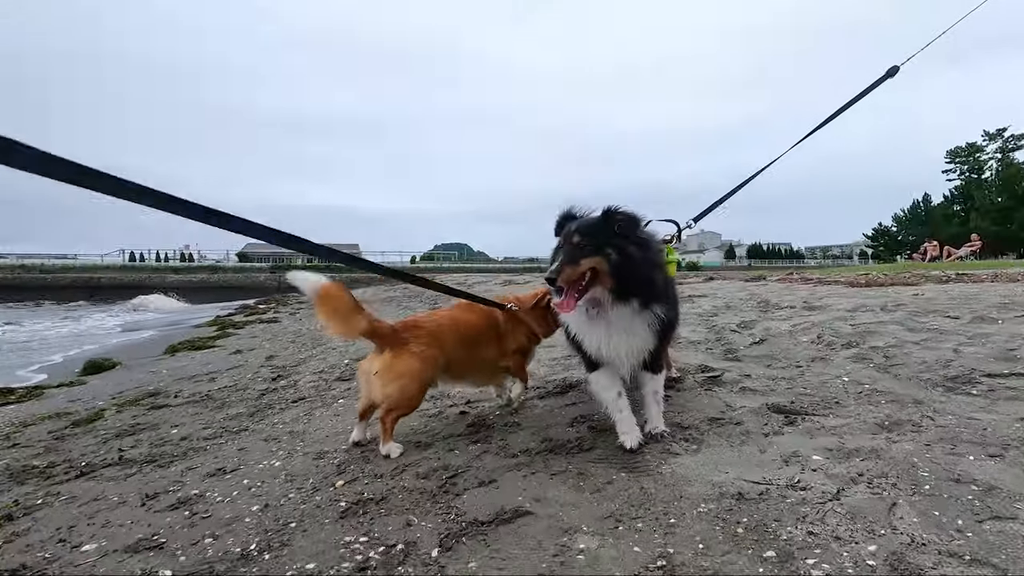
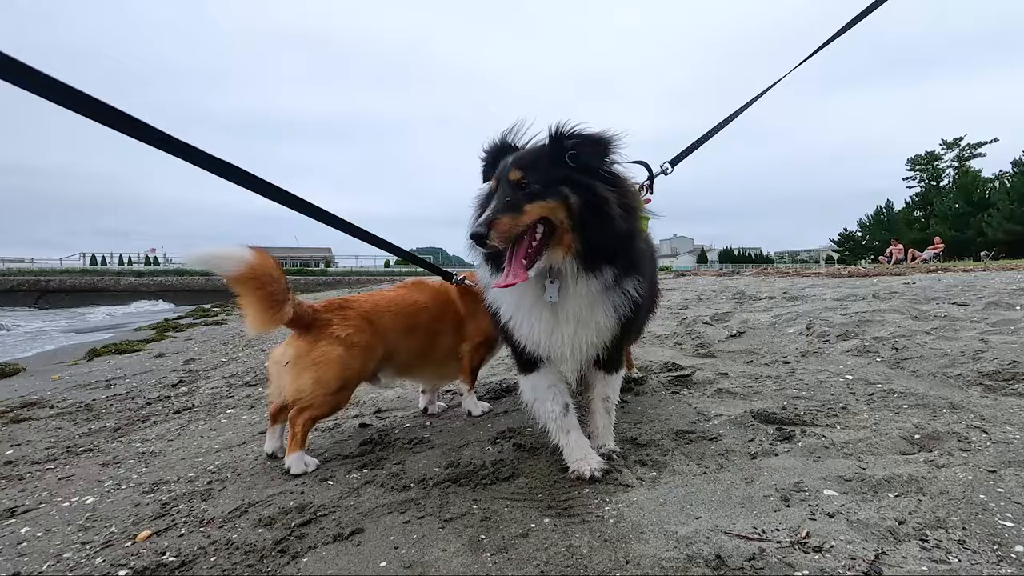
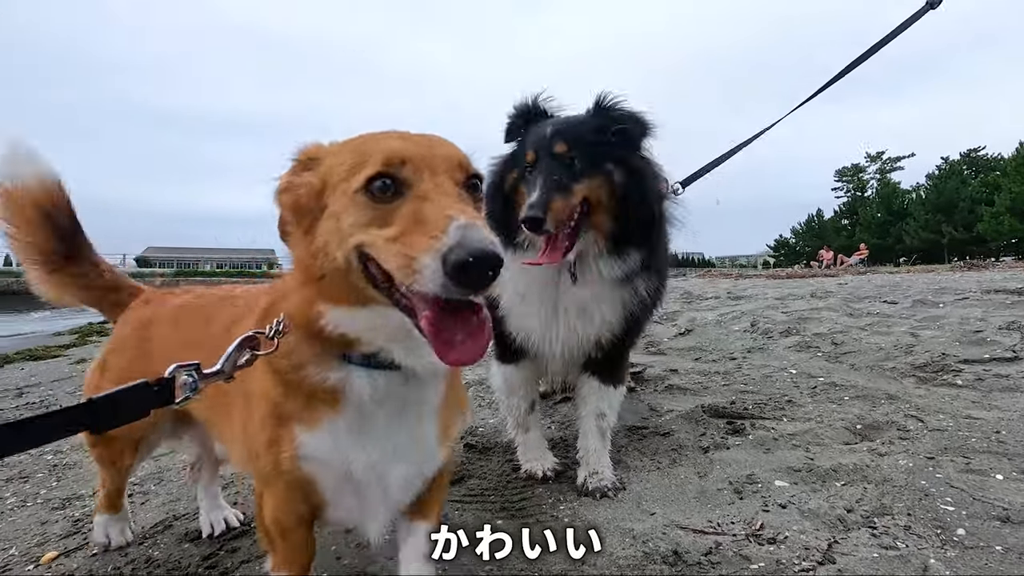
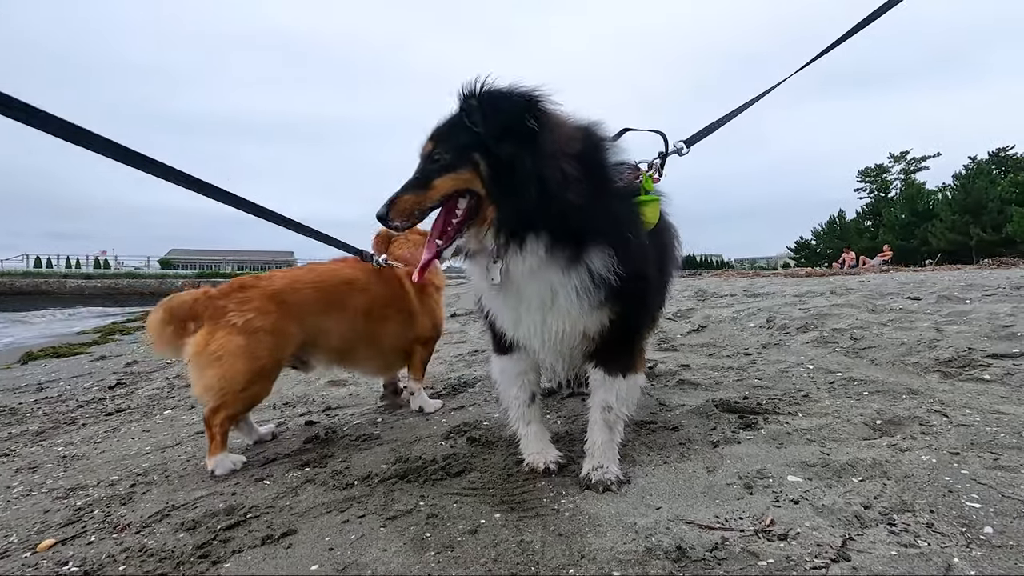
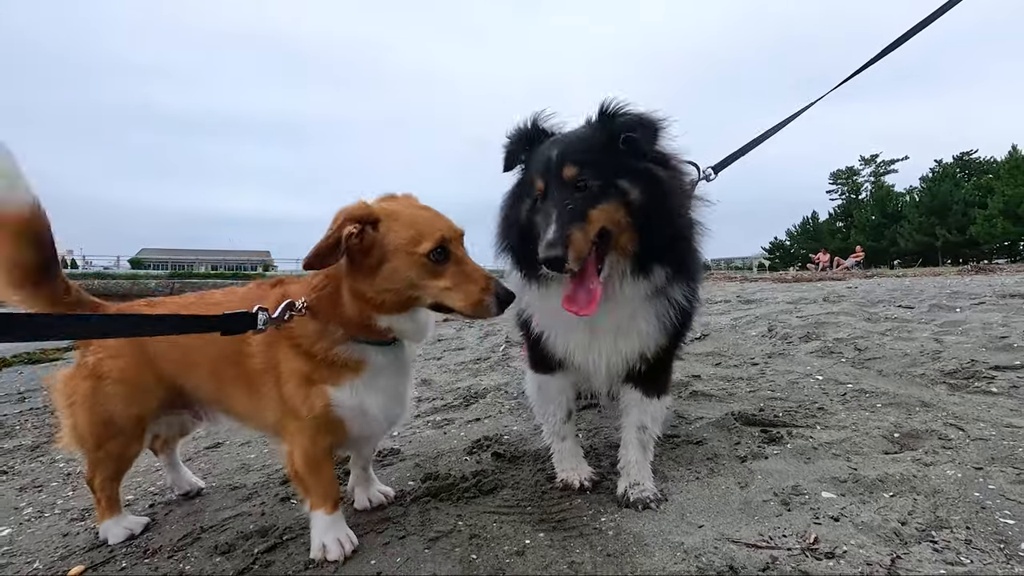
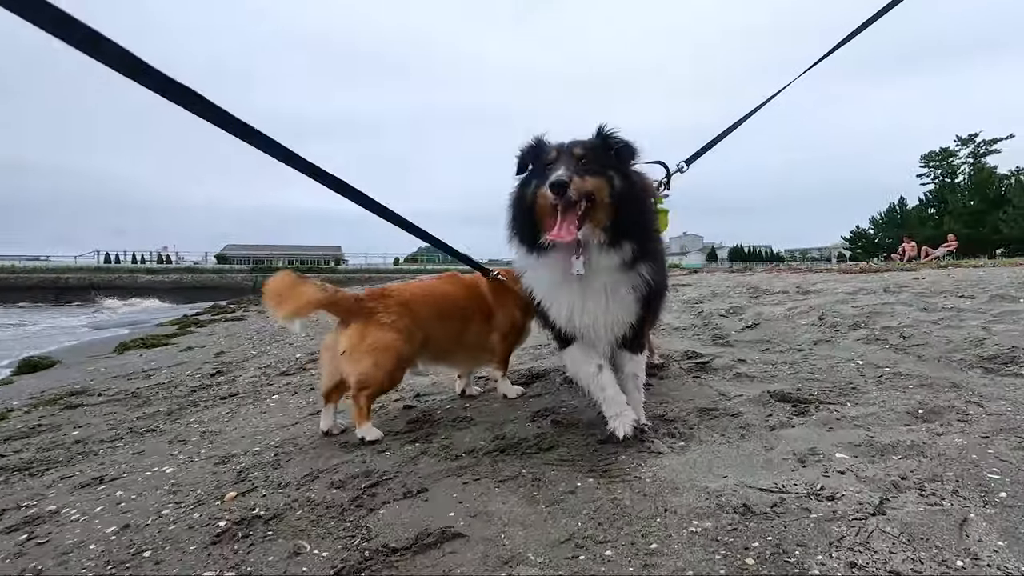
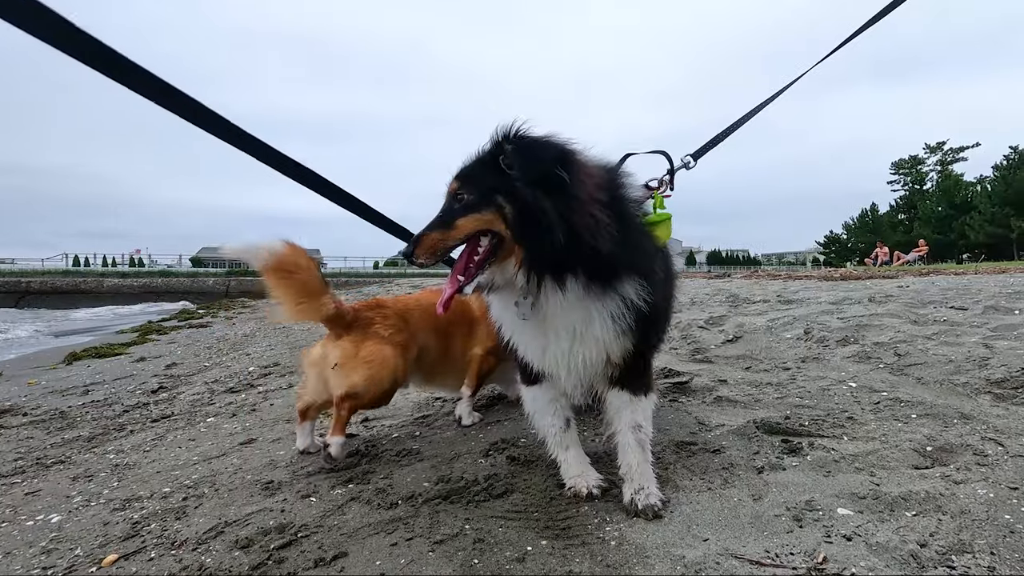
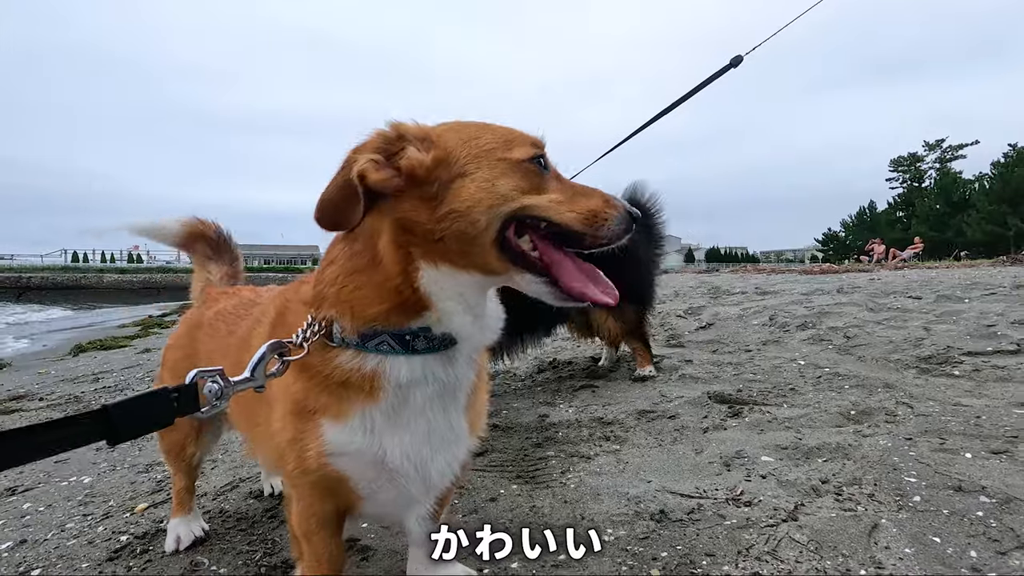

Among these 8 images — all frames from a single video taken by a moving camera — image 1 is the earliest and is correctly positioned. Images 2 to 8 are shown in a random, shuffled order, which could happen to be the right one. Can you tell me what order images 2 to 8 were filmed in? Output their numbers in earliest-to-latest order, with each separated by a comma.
6, 2, 7, 4, 5, 3, 8
